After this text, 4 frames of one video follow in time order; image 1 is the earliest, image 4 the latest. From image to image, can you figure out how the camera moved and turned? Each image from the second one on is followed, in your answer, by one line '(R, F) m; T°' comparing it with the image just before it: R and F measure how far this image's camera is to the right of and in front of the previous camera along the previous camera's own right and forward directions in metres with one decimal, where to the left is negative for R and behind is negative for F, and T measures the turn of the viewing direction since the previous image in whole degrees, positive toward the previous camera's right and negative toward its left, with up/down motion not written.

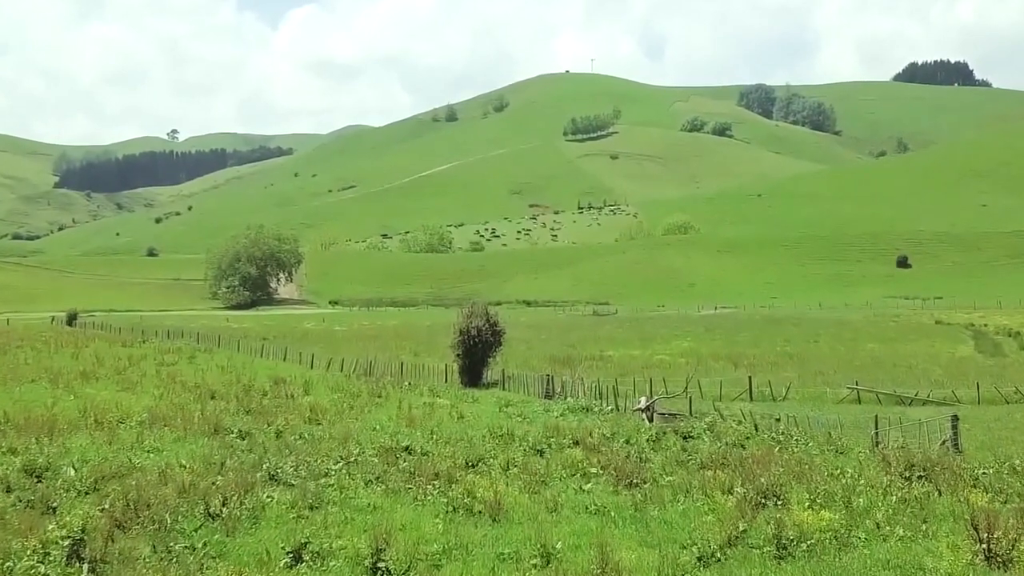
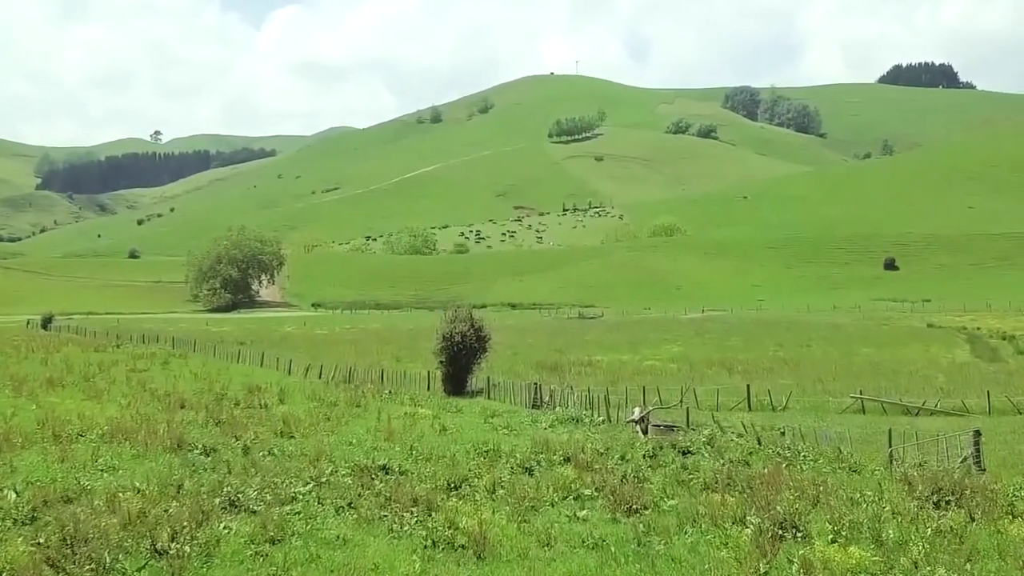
(0.0, +1.6) m; +1°
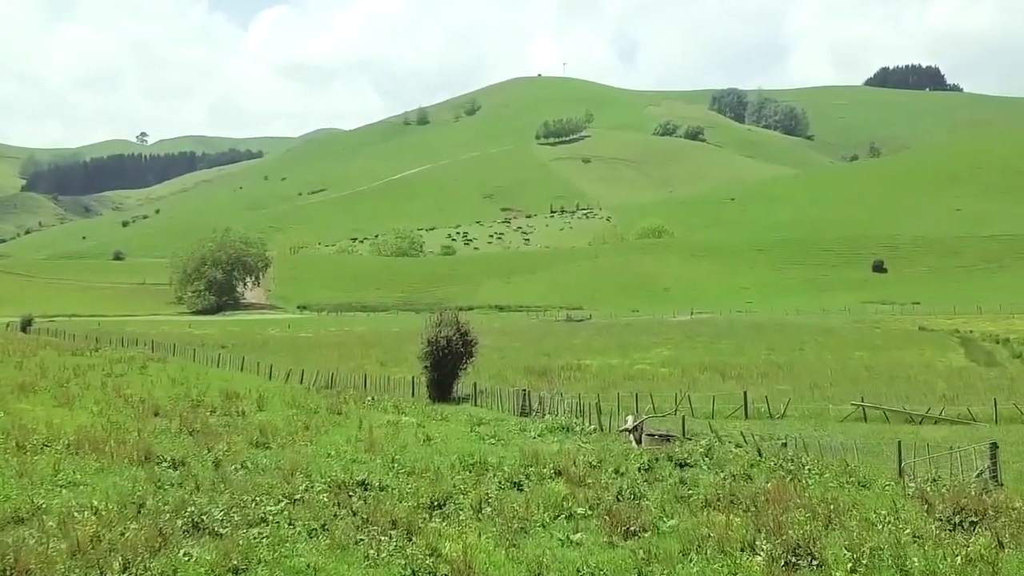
(0.0, +1.2) m; +1°
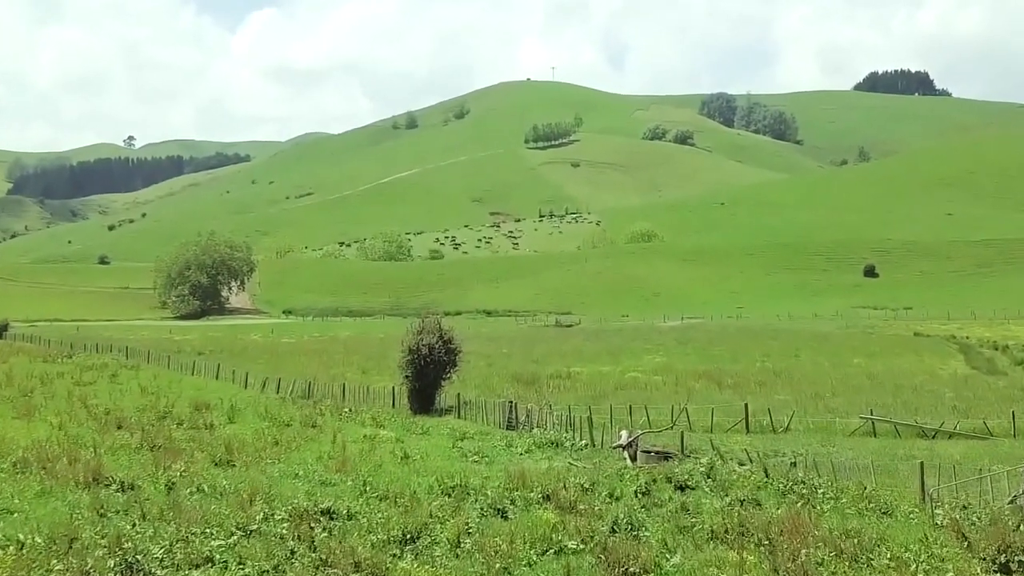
(+0.1, +1.8) m; +1°
